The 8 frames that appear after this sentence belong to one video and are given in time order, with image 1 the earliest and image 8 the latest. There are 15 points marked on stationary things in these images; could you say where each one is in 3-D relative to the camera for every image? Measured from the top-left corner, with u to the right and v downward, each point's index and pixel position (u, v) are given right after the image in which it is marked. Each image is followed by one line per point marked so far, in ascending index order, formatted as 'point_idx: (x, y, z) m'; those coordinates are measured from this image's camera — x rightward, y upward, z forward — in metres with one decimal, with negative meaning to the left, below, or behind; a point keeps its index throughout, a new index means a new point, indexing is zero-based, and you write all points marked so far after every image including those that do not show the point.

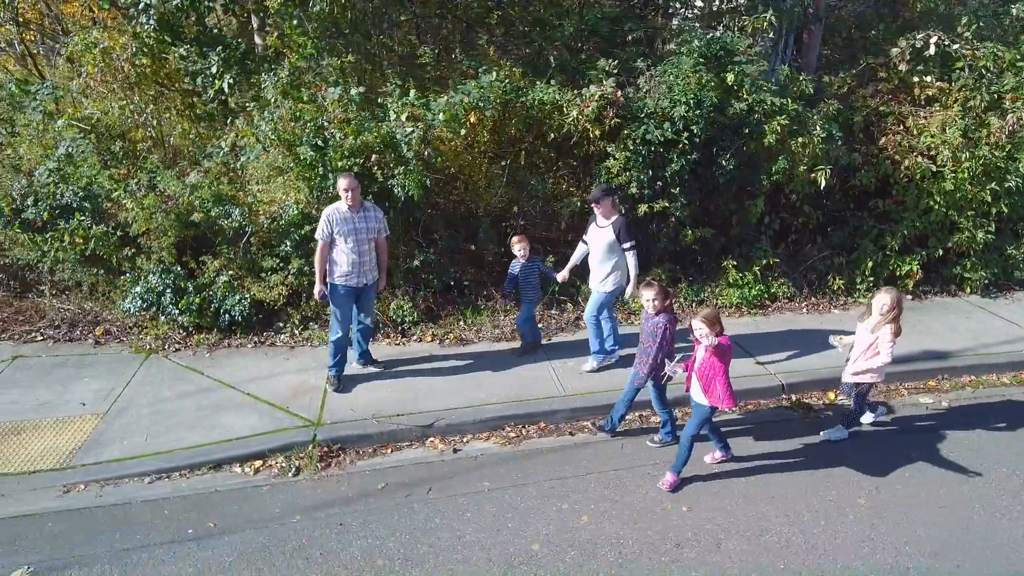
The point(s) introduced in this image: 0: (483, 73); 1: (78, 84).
0: (-0.2, +1.8, +6.9) m
1: (-4.0, +1.9, +7.5) m
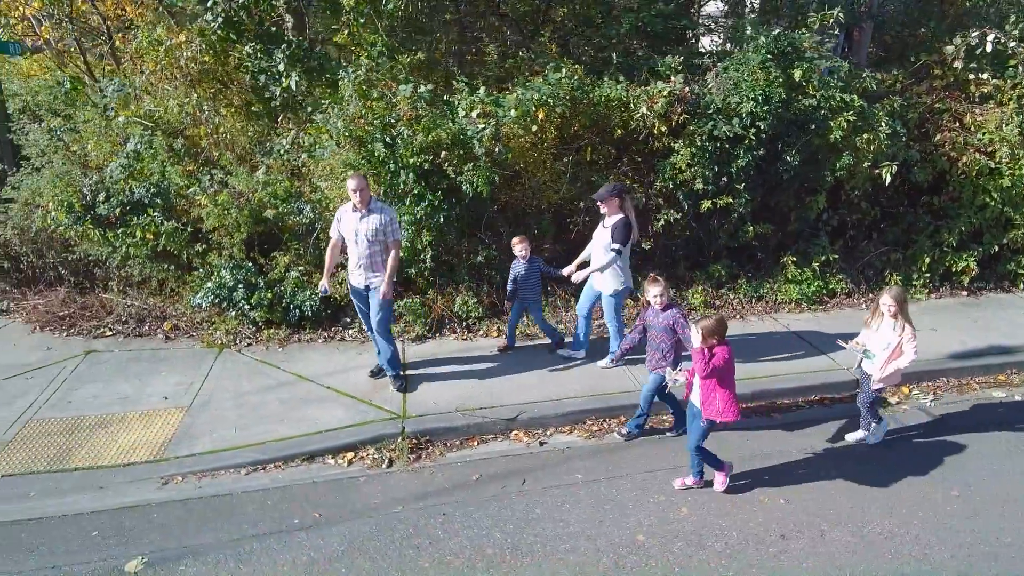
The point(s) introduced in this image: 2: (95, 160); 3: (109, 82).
0: (+0.4, +1.9, +6.9) m
1: (-3.5, +1.9, +7.5) m
2: (-3.6, +1.1, +7.0) m
3: (-3.8, +2.0, +7.9) m
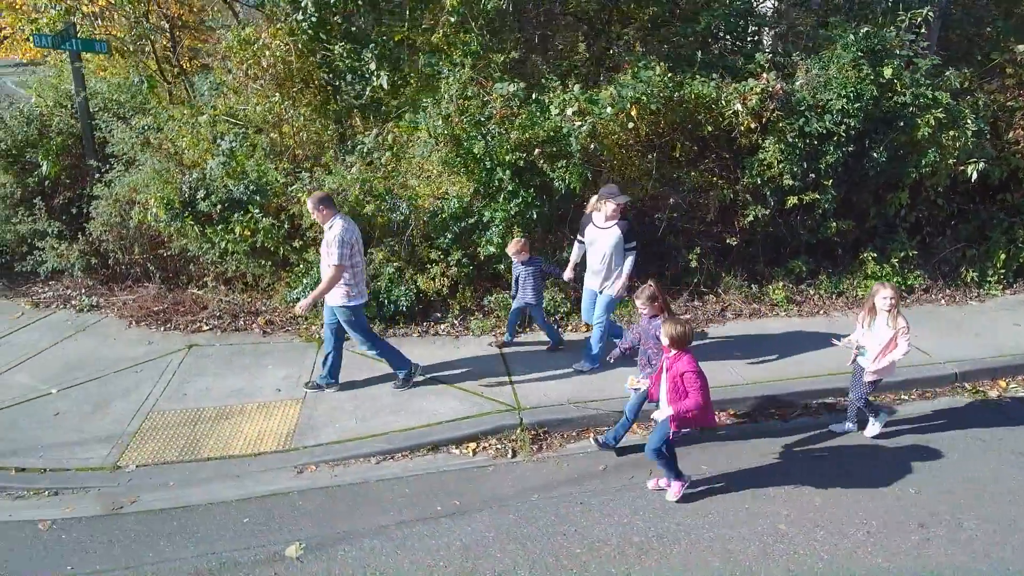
0: (+1.2, +1.9, +7.0) m
1: (-2.7, +2.0, +7.6) m
2: (-2.8, +1.1, +7.1) m
3: (-3.1, +2.0, +8.0) m
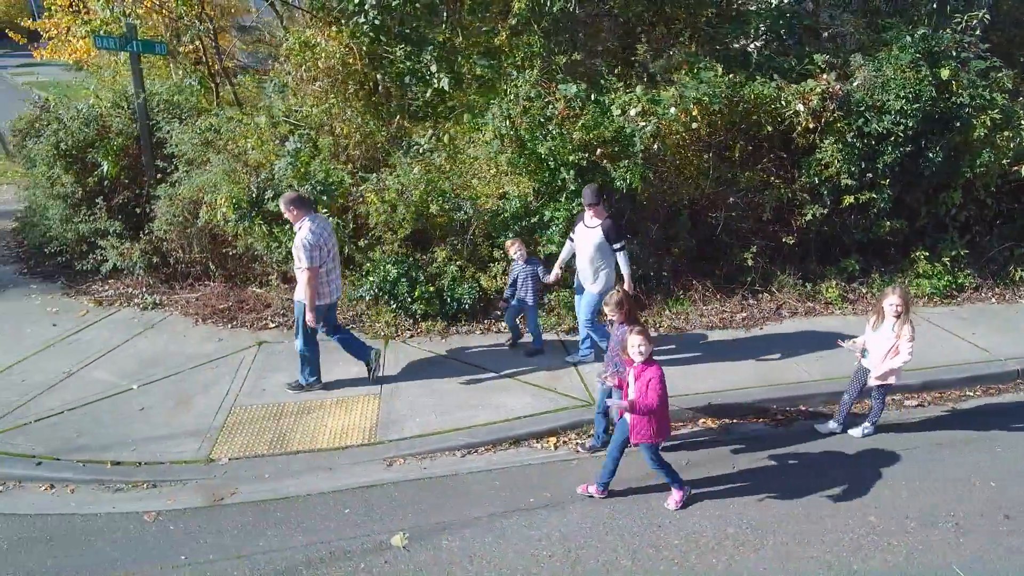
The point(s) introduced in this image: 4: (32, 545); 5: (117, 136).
0: (+1.7, +1.9, +7.1) m
1: (-2.2, +2.0, +7.7) m
2: (-2.3, +1.2, +7.2) m
3: (-2.5, +2.0, +8.1) m
4: (-2.5, -1.4, +4.3) m
5: (-4.0, +1.5, +8.1) m
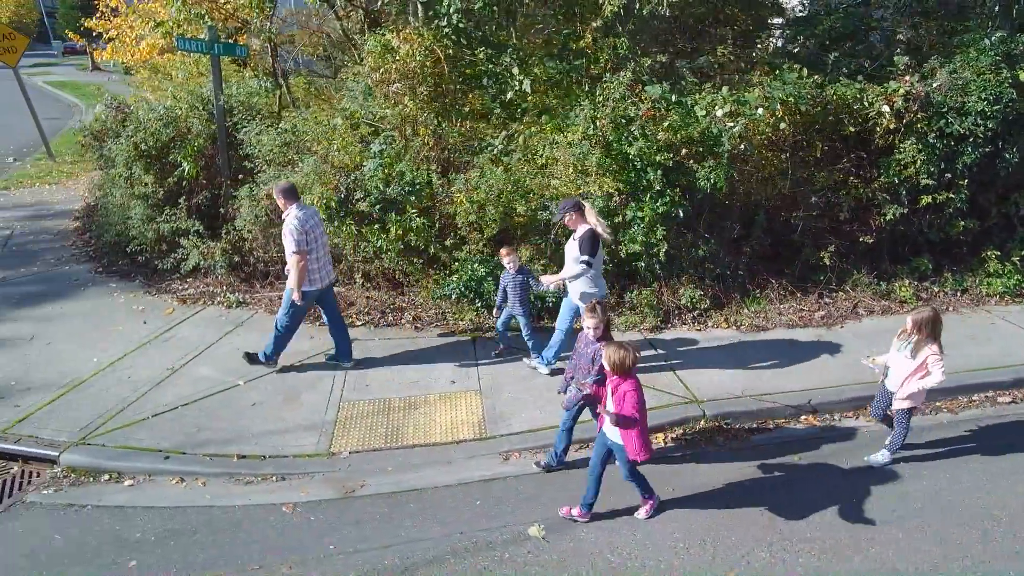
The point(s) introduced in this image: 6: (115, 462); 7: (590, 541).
0: (+2.4, +2.0, +7.2) m
1: (-1.4, +2.0, +7.8) m
2: (-1.5, +1.2, +7.3) m
3: (-1.8, +2.0, +8.2) m
4: (-1.8, -1.4, +4.4) m
5: (-3.2, +1.6, +8.2) m
6: (-2.5, -1.1, +5.0) m
7: (+0.4, -1.4, +4.3) m
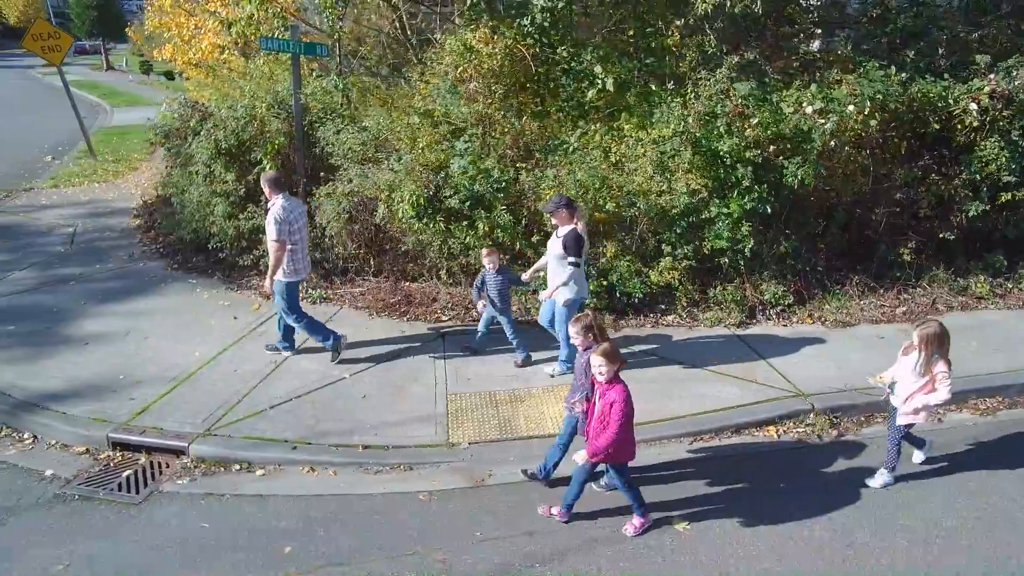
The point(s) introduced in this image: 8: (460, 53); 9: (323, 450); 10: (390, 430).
0: (+3.2, +2.0, +7.3) m
1: (-0.6, +2.0, +7.9) m
2: (-0.8, +1.2, +7.4) m
3: (-1.0, +2.1, +8.3) m
4: (-1.0, -1.3, +4.5) m
5: (-2.5, +1.6, +8.3) m
6: (-1.7, -1.0, +5.1) m
7: (+1.2, -1.3, +4.4) m
8: (-0.5, +2.3, +7.9) m
9: (-1.2, -1.0, +5.1) m
10: (-0.9, -1.0, +5.4) m
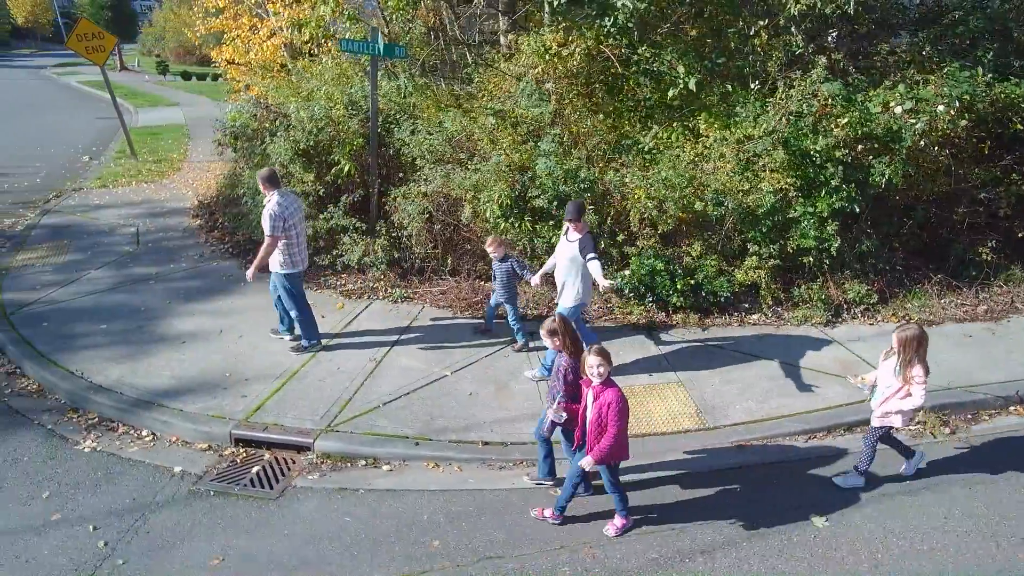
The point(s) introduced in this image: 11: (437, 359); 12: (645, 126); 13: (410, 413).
0: (+4.0, +2.0, +7.3) m
1: (+0.2, +2.0, +8.0) m
2: (0.0, +1.2, +7.5) m
3: (-0.2, +2.1, +8.4) m
4: (-0.3, -1.3, +4.6) m
5: (-1.7, +1.6, +8.4) m
6: (-0.9, -1.0, +5.2) m
7: (+2.0, -1.3, +4.4) m
8: (+0.3, +2.3, +8.0) m
9: (-0.4, -1.0, +5.2) m
10: (-0.1, -1.0, +5.5) m
11: (-0.6, -0.6, +6.5) m
12: (+1.4, +1.6, +8.0) m
13: (-0.7, -0.9, +5.7) m
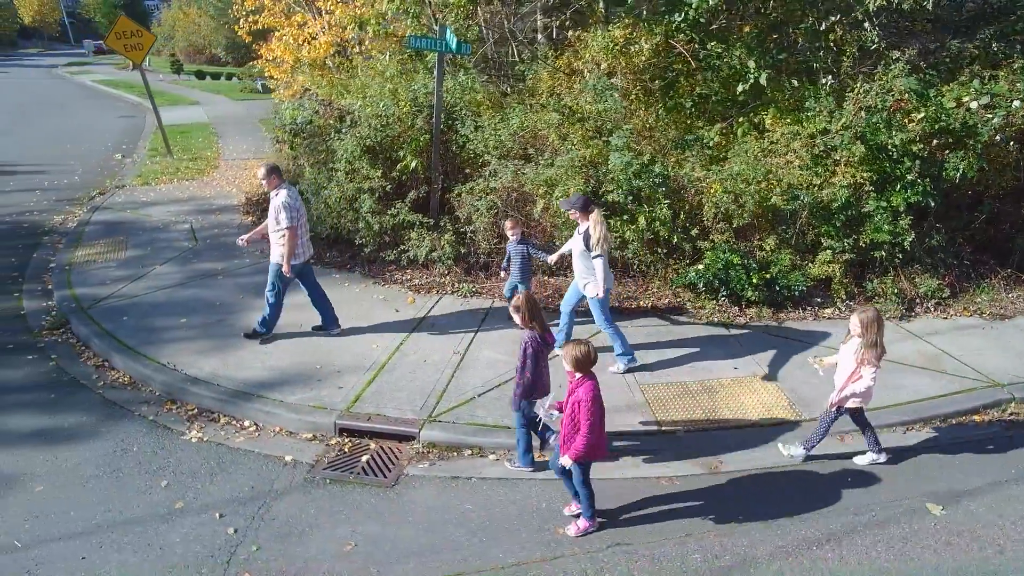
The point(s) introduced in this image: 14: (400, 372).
0: (+4.7, +2.1, +7.4) m
1: (+0.8, +2.1, +8.1) m
2: (+0.7, +1.3, +7.6) m
3: (+0.5, +2.2, +8.5) m
4: (+0.4, -1.3, +4.6) m
5: (-1.0, +1.7, +8.5) m
6: (-0.2, -1.0, +5.3) m
7: (+2.7, -1.3, +4.5) m
8: (+1.0, +2.4, +8.0) m
9: (+0.3, -1.0, +5.3) m
10: (+0.6, -0.9, +5.6) m
11: (+0.1, -0.5, +6.5) m
12: (+2.1, +1.7, +8.1) m
13: (0.0, -0.8, +5.7) m
14: (-0.9, -0.6, +6.2) m
